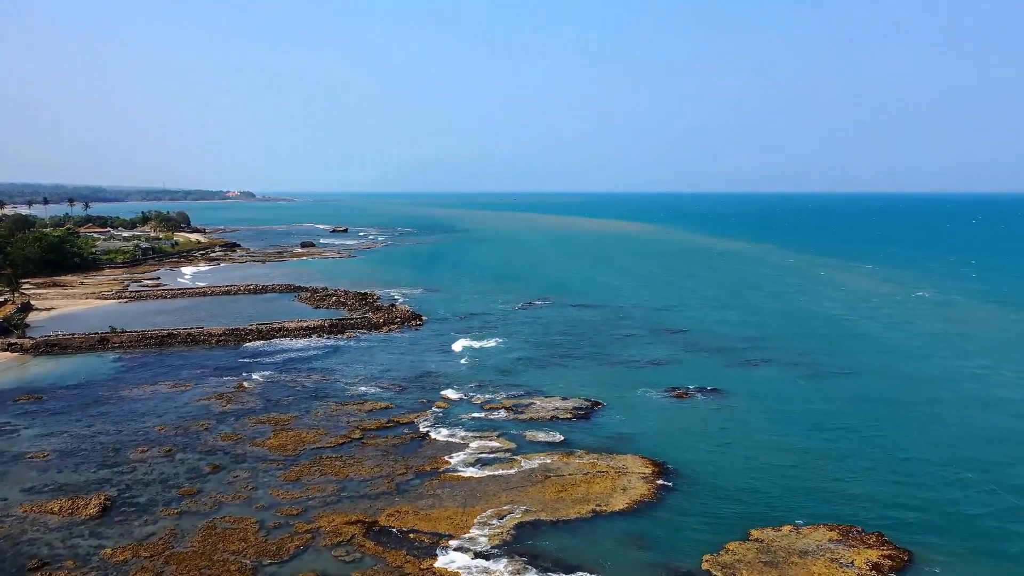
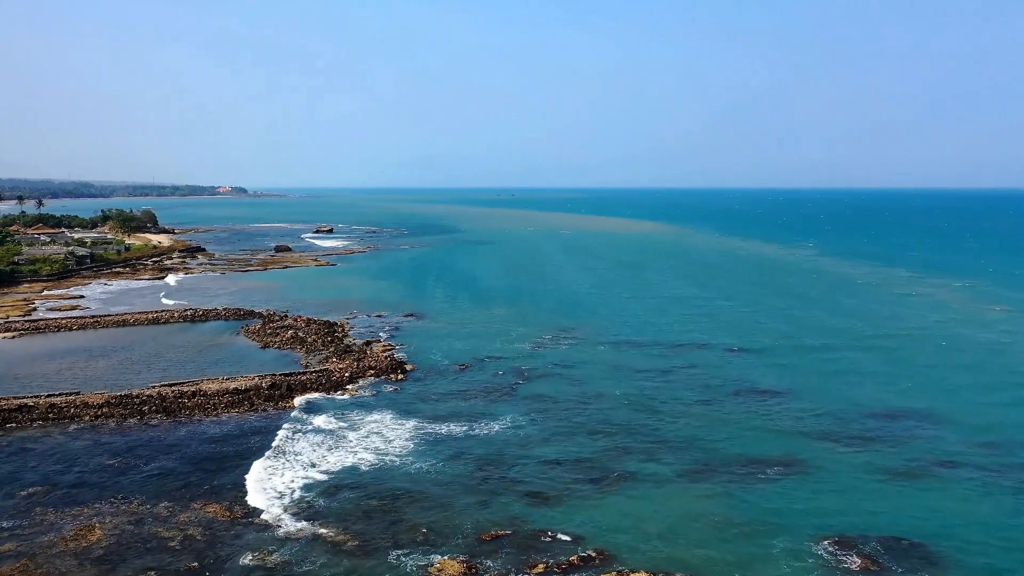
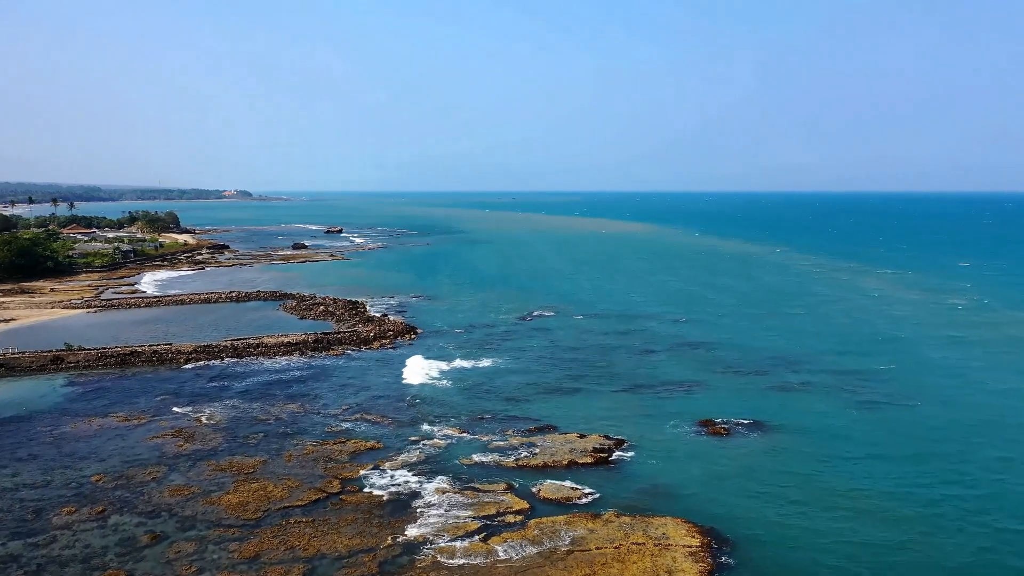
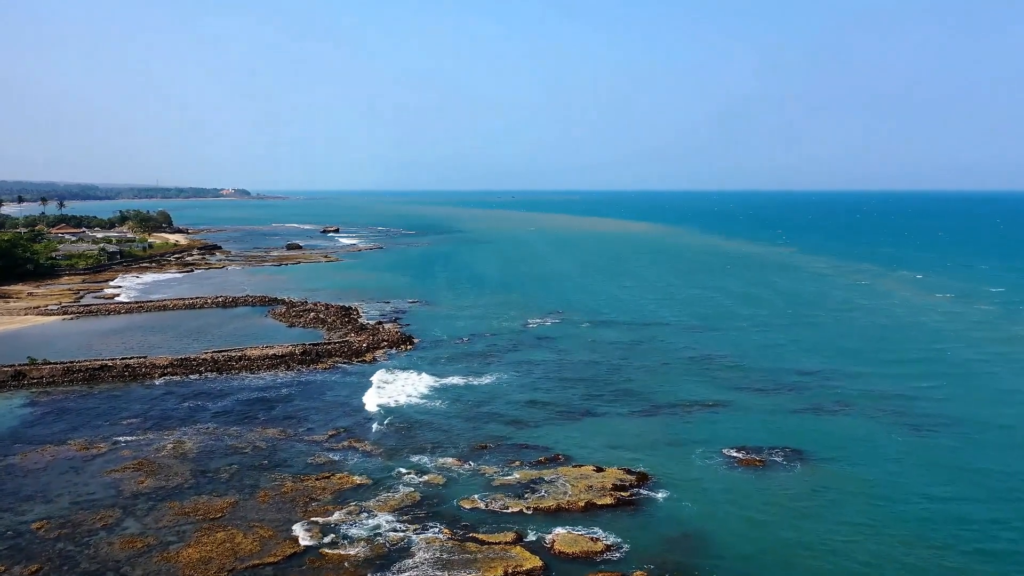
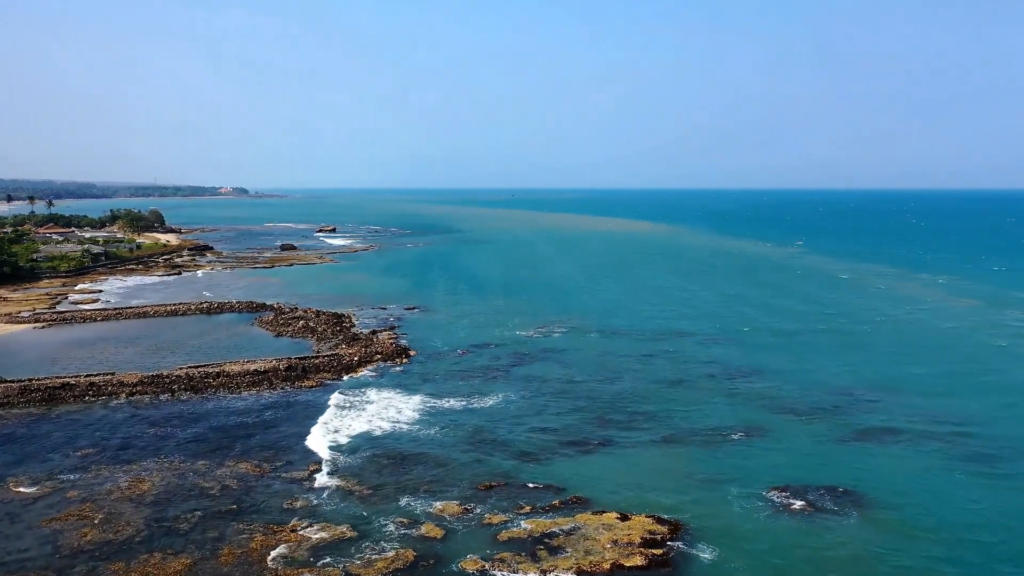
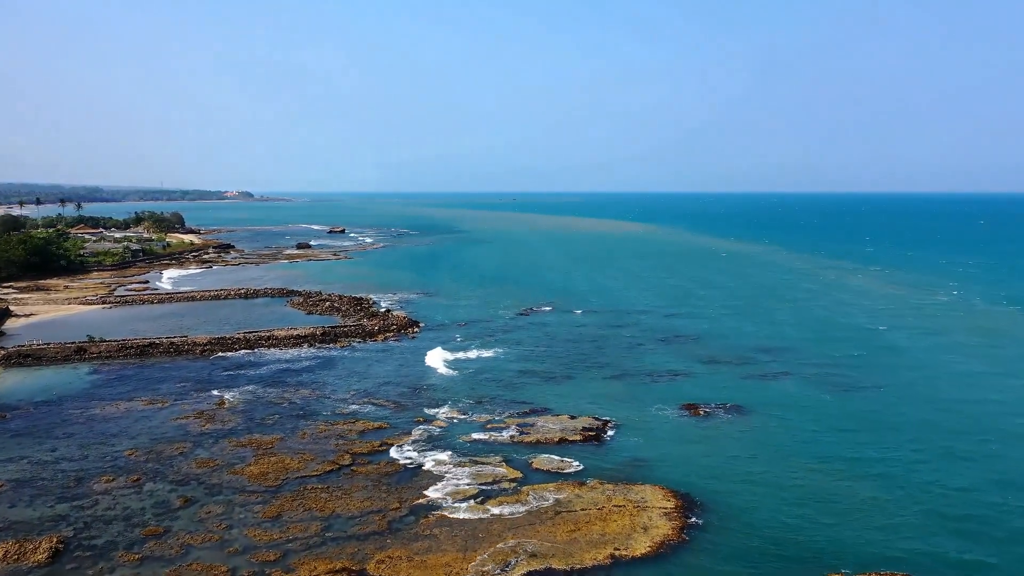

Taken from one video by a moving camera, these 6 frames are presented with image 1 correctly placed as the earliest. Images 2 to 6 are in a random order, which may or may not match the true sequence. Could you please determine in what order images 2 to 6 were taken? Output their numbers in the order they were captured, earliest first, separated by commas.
6, 3, 4, 5, 2
